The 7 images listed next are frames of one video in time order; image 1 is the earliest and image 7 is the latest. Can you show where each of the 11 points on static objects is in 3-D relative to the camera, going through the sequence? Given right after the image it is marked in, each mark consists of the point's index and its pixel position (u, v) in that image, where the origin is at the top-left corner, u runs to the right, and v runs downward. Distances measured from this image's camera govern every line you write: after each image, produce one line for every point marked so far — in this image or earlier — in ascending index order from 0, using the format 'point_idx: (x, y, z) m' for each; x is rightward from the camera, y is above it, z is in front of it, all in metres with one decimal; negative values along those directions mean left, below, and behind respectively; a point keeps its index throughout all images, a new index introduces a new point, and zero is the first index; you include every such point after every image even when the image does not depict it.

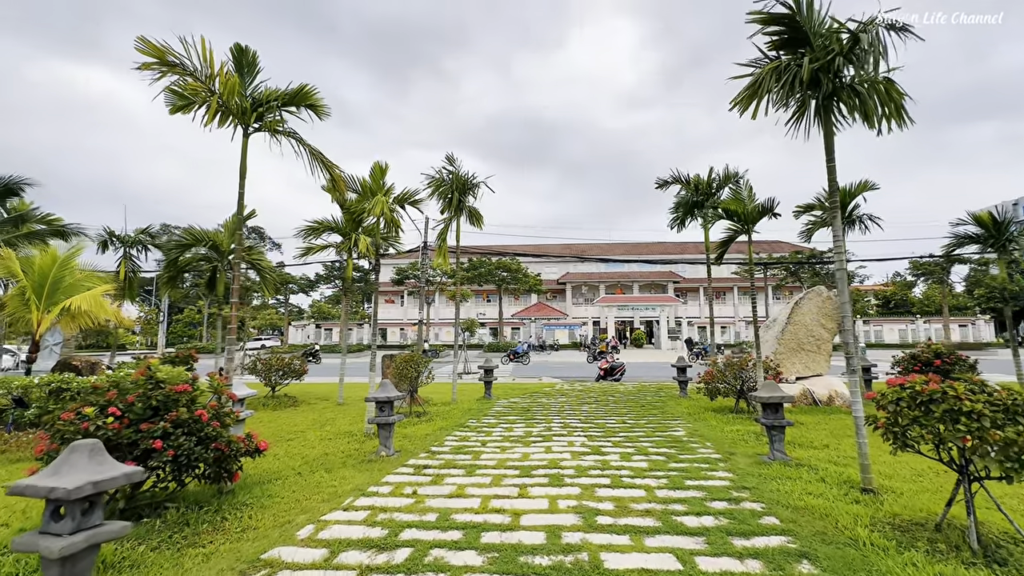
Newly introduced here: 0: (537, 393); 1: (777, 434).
0: (+0.6, -2.6, +11.5) m
1: (+2.9, -1.6, +5.2) m
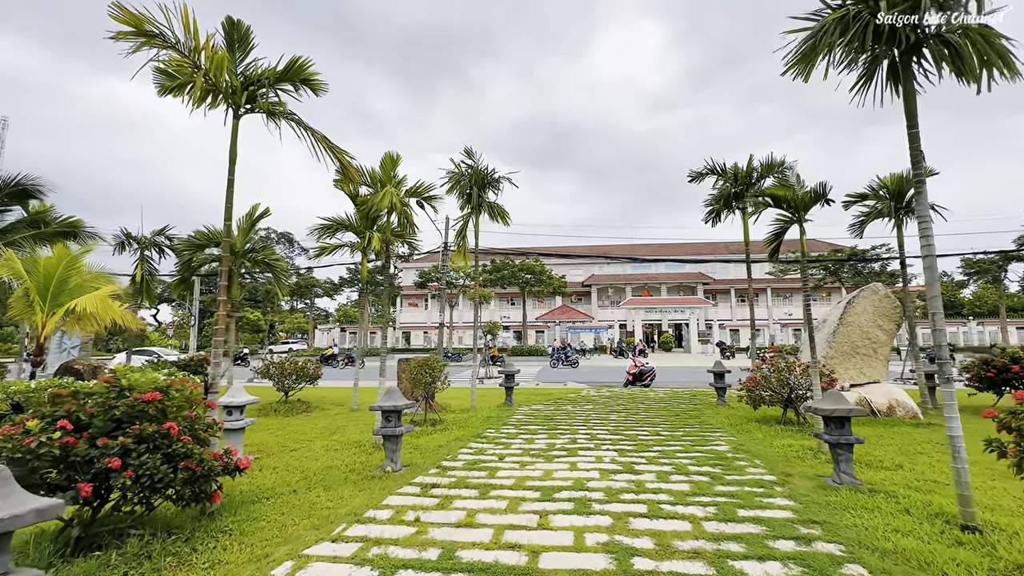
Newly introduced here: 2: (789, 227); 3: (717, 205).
0: (+1.1, -2.6, +10.8) m
1: (+3.1, -1.6, +4.4) m
2: (+3.9, +0.9, +6.5) m
3: (+4.2, +1.7, +9.6) m
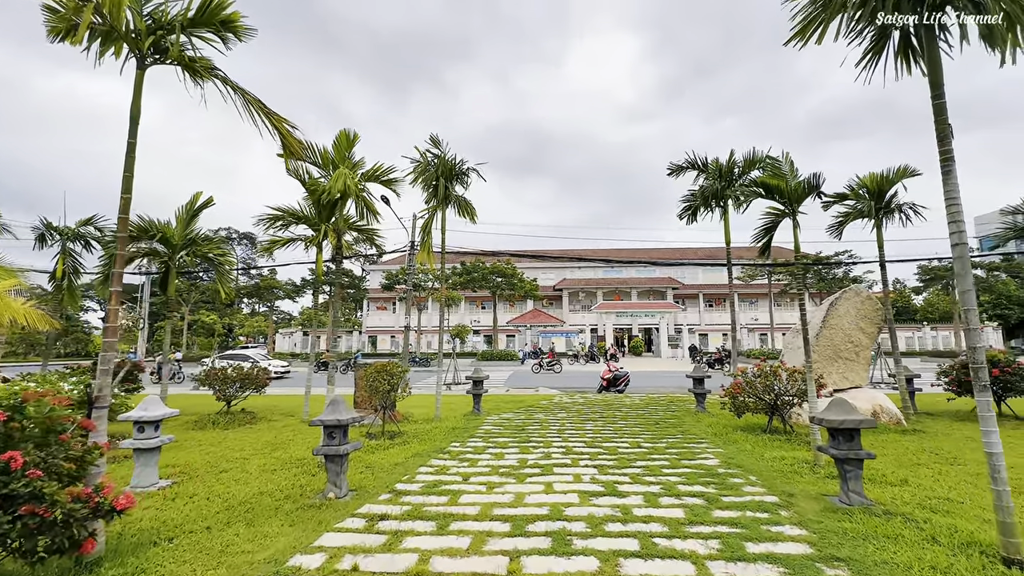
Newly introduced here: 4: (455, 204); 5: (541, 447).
0: (+0.4, -2.6, +10.2) m
1: (+2.9, -1.5, +3.9) m
2: (+3.5, +0.9, +6.1) m
3: (+3.6, +1.7, +9.2) m
4: (-1.2, +1.7, +9.7) m
5: (+0.4, -2.1, +6.2) m
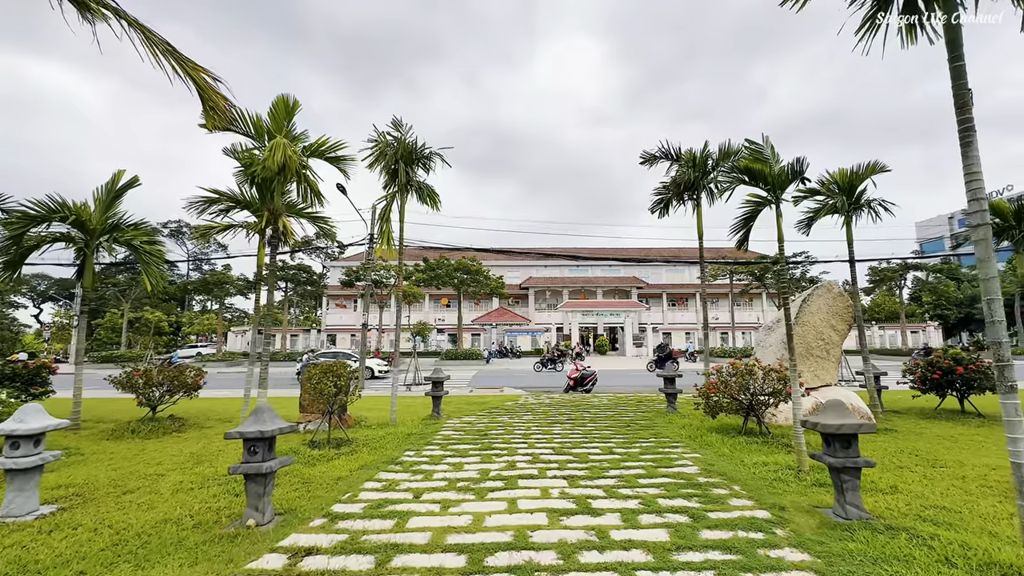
0: (-0.3, -2.5, +9.6) m
1: (+2.5, -1.4, +3.5) m
2: (+3.0, +1.0, +5.7) m
3: (+3.0, +1.8, +8.8) m
4: (-1.9, +1.9, +9.0) m
5: (-0.1, -2.0, +5.6) m
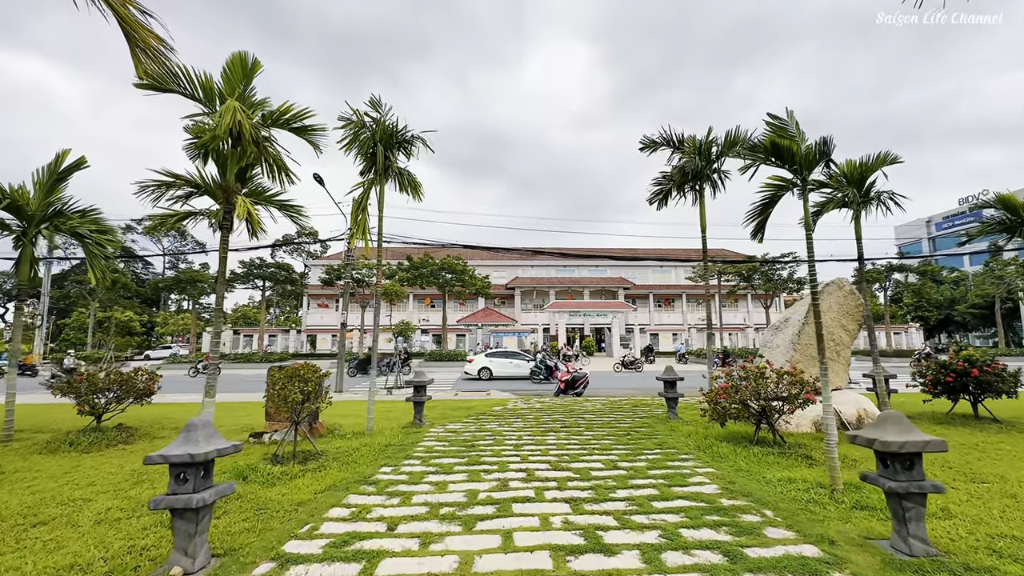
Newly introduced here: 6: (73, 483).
0: (-0.6, -2.4, +8.9) m
1: (+2.5, -1.4, +2.9) m
2: (+3.0, +1.0, +5.2) m
3: (+2.8, +1.8, +8.2) m
4: (-2.0, +1.9, +8.2) m
5: (-0.2, -1.9, +4.9) m
6: (-4.6, -2.0, +4.9) m
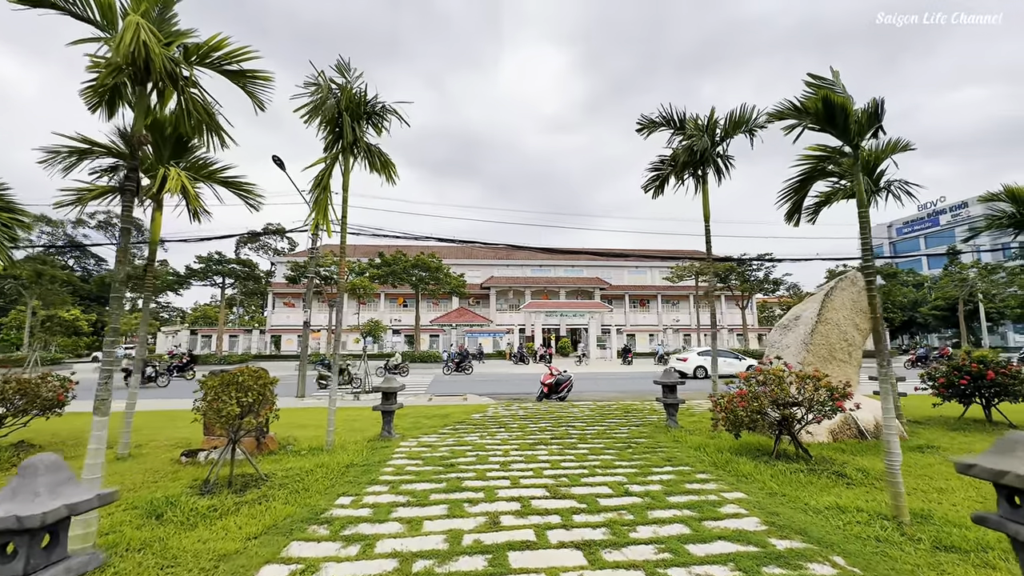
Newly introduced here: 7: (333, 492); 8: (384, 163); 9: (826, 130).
0: (-0.9, -2.3, +7.9) m
1: (+2.5, -1.3, +2.2) m
2: (+2.9, +1.1, +4.4) m
3: (+2.5, +1.9, +7.5) m
4: (-2.3, +2.0, +7.2) m
5: (-0.3, -1.8, +4.0) m
6: (-4.7, -1.9, +3.7) m
7: (-1.7, -1.9, +4.3) m
8: (-2.0, +2.0, +7.4) m
9: (+2.6, +1.3, +3.9) m
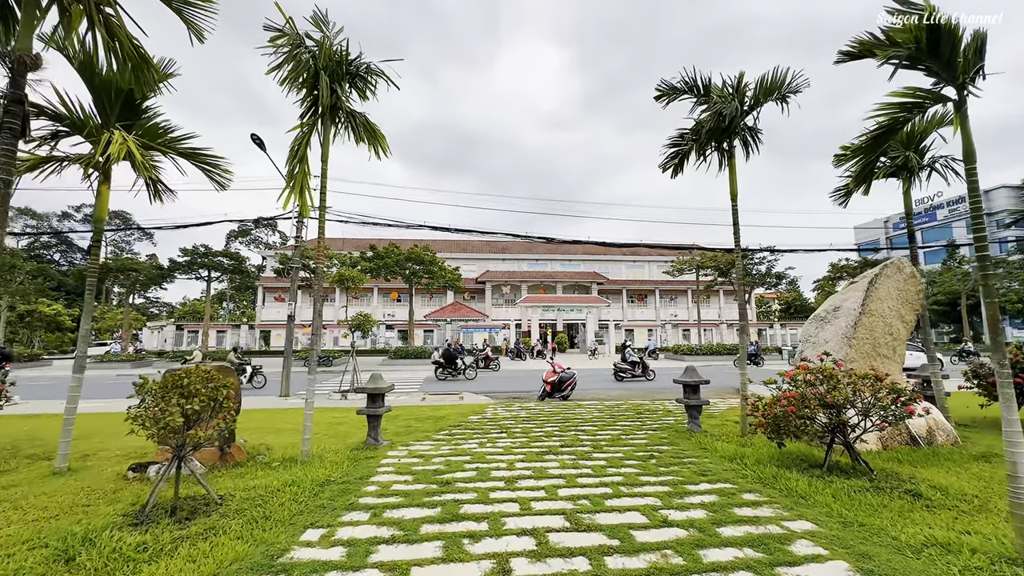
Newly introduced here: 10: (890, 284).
0: (-0.8, -2.1, +7.1) m
1: (+2.6, -1.2, +1.4) m
2: (+3.0, +1.3, +3.6) m
3: (+2.6, +2.1, +6.7) m
4: (-2.2, +2.2, +6.3) m
5: (-0.2, -1.7, +3.2) m
6: (-4.6, -1.7, +2.9) m
7: (-1.6, -1.7, +3.5) m
8: (-2.0, +2.2, +6.5) m
9: (+2.7, +1.4, +3.1) m
10: (+5.0, 0.0, +6.2) m
